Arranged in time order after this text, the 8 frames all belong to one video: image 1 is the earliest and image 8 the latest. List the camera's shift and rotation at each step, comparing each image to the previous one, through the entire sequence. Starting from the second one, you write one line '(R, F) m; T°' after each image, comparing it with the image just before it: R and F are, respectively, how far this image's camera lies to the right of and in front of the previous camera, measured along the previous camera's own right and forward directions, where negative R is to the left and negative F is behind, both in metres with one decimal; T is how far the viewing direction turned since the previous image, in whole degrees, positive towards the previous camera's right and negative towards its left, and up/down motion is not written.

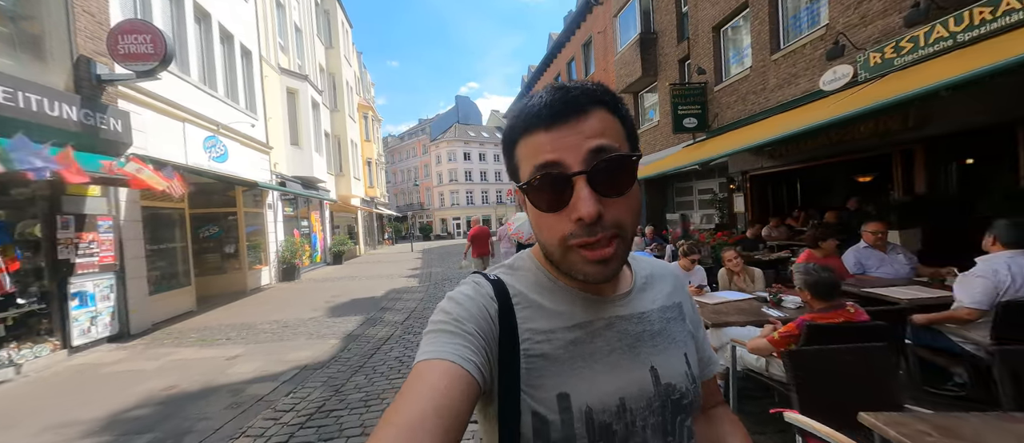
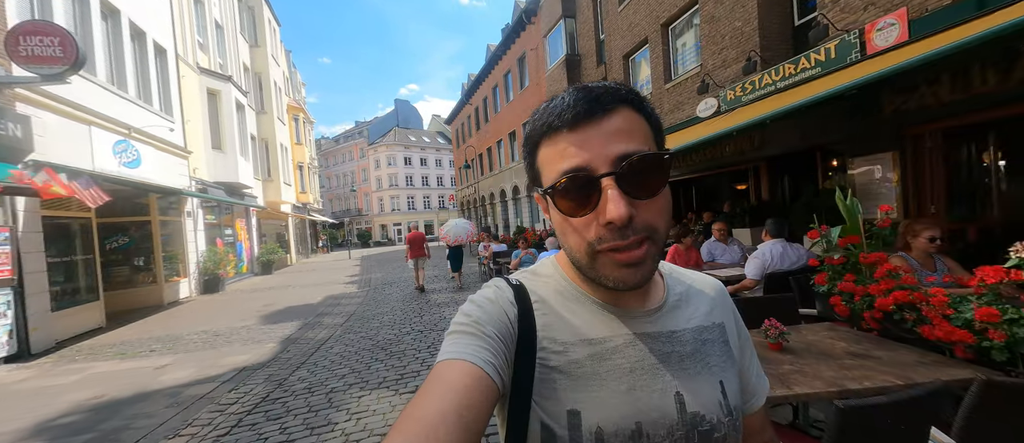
(+0.2, -0.7) m; +9°
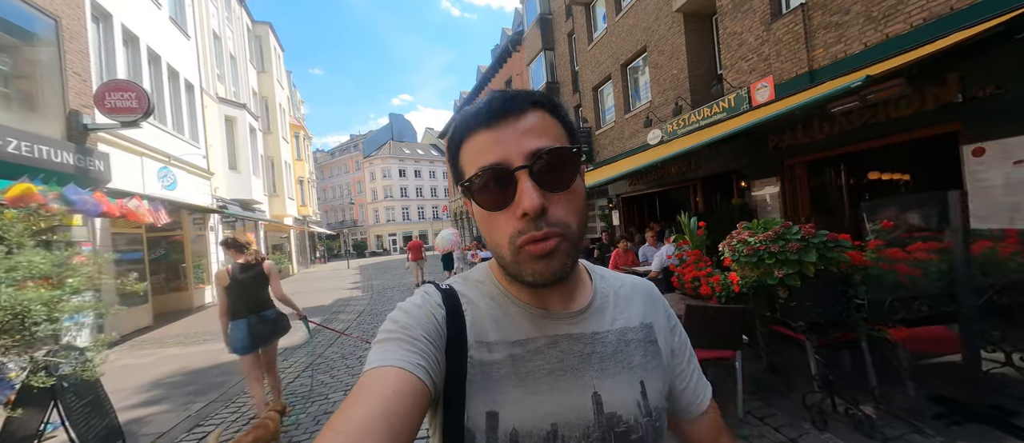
(+0.3, -1.6) m; +1°
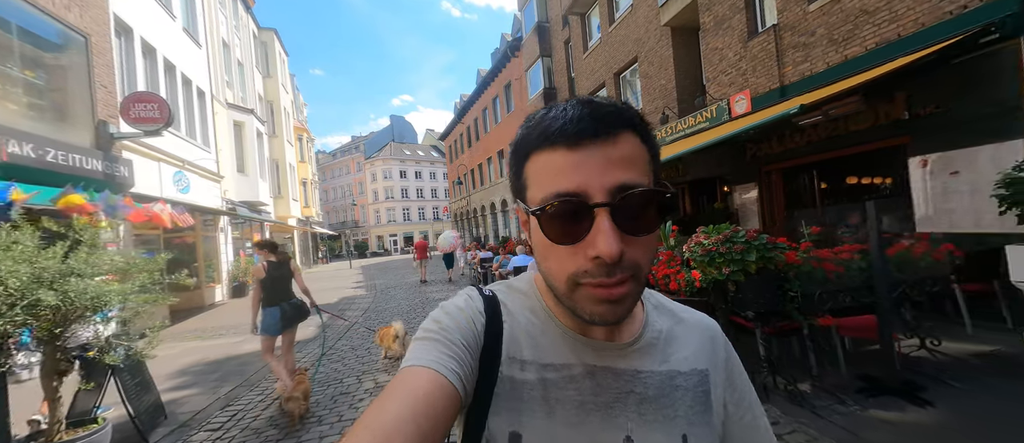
(+0.1, -0.5) m; 0°
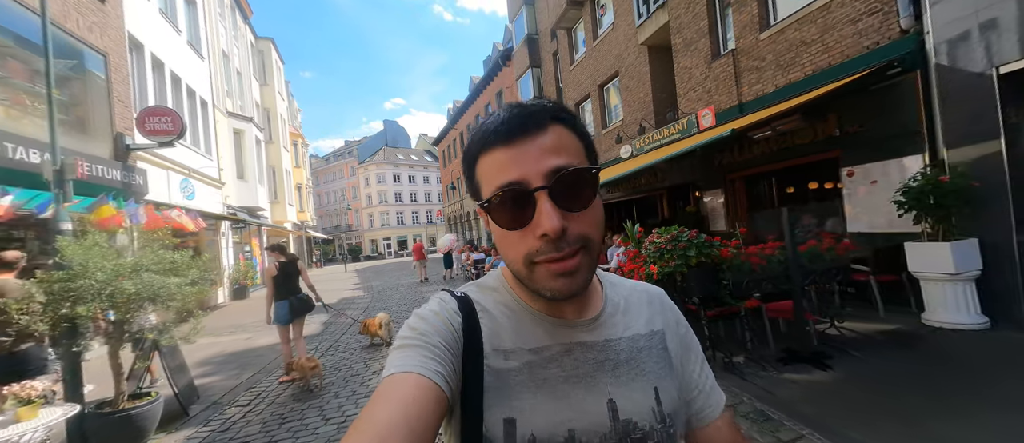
(+0.1, -0.7) m; +1°
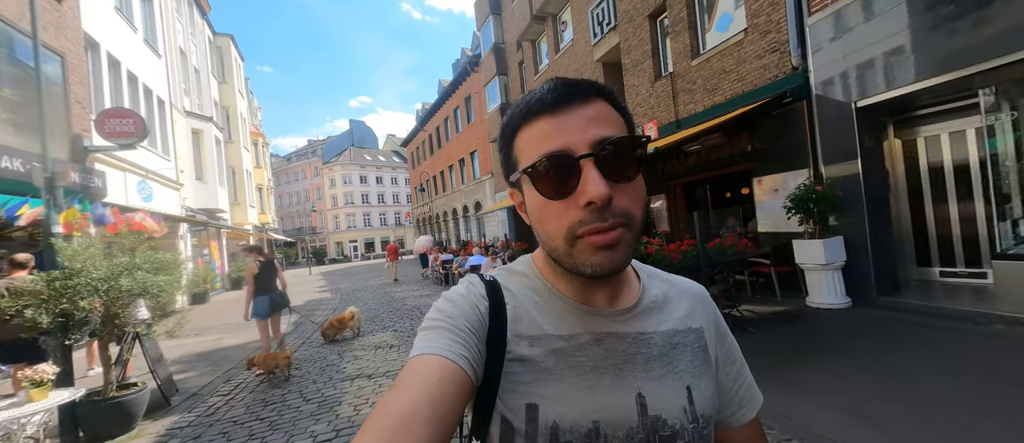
(+0.1, -0.6) m; +5°
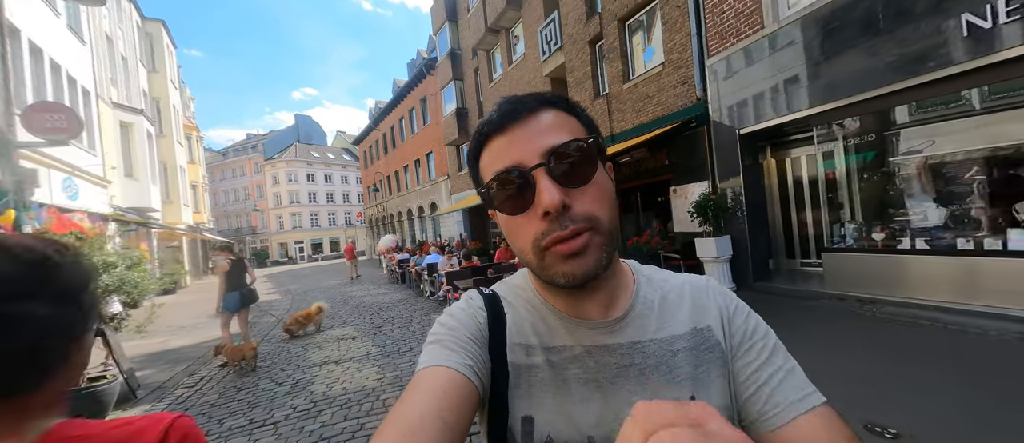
(0.0, -0.8) m; +7°
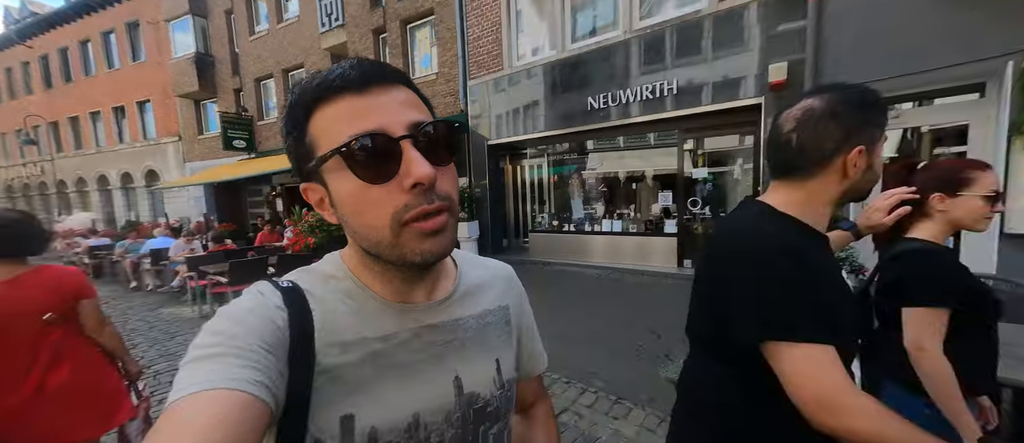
(-0.2, -0.9) m; +34°
